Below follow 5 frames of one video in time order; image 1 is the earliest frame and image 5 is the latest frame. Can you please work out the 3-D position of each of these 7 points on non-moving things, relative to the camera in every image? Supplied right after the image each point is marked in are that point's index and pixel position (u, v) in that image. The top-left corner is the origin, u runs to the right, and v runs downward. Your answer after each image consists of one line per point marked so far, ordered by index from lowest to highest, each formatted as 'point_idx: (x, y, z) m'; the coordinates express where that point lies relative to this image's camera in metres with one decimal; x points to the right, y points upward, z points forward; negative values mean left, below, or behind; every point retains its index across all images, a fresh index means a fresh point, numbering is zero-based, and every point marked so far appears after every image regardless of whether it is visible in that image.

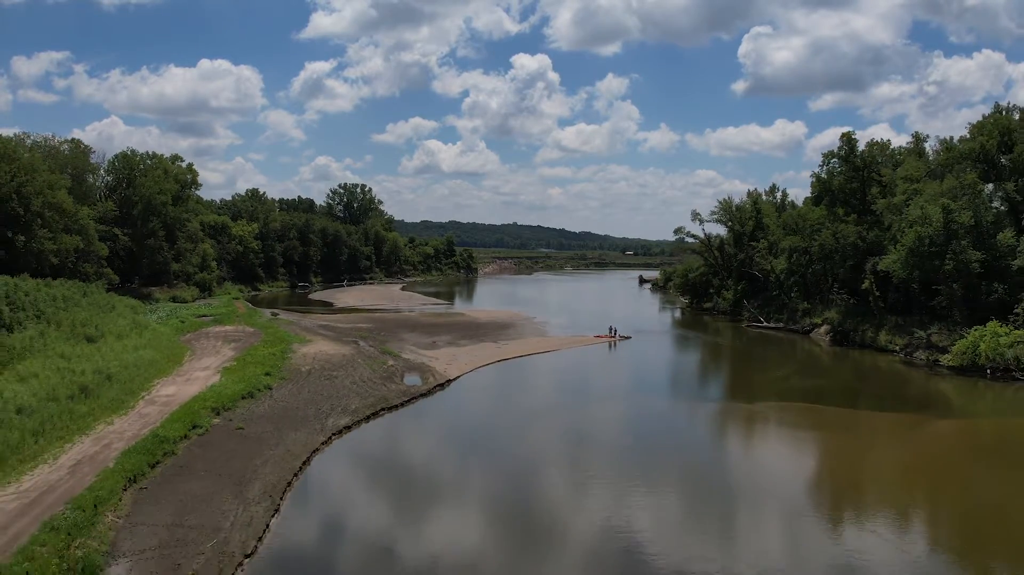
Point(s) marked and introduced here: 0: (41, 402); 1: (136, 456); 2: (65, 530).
0: (-12.3, -3.0, +15.7) m
1: (-8.5, -3.8, +13.5) m
2: (-7.6, -4.1, +10.3) m
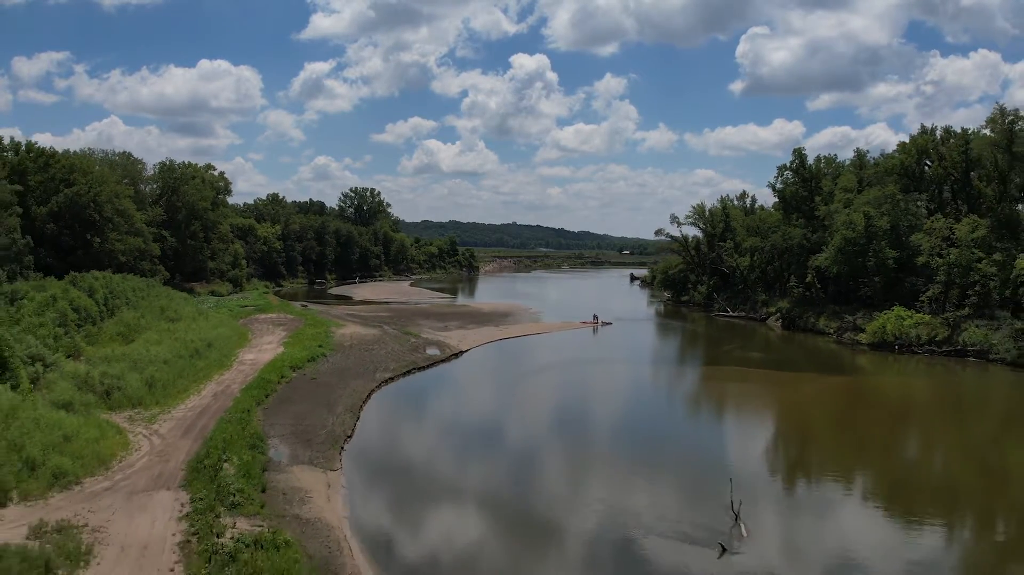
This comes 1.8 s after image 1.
0: (-12.4, -2.6, +21.9) m
1: (-8.5, -3.4, +19.7) m
2: (-7.6, -3.7, +16.5) m
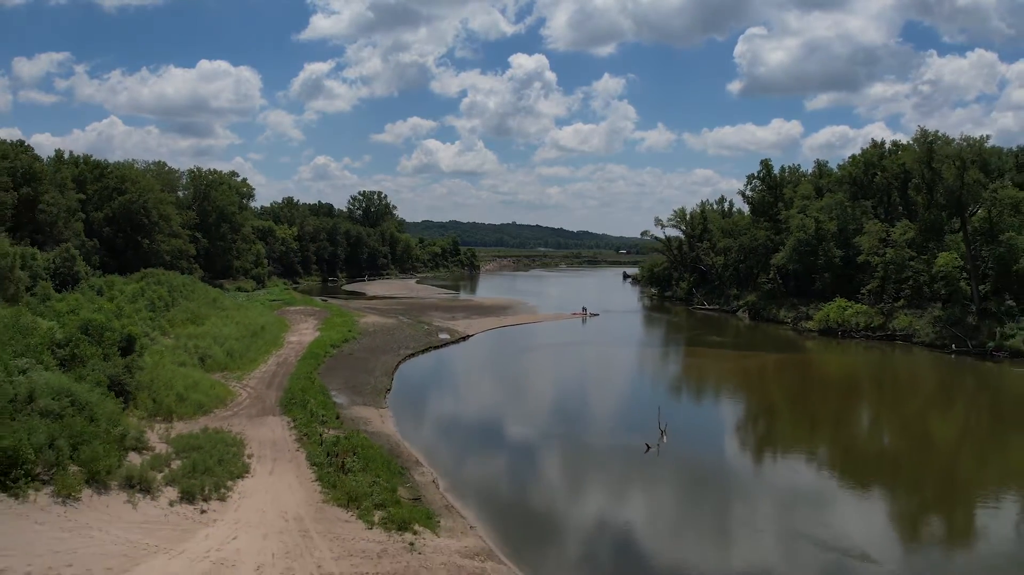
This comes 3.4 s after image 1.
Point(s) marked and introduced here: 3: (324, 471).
0: (-12.5, -2.3, +27.4) m
1: (-8.6, -3.1, +25.2) m
2: (-7.7, -3.4, +21.9) m
3: (-4.2, -4.1, +13.2) m
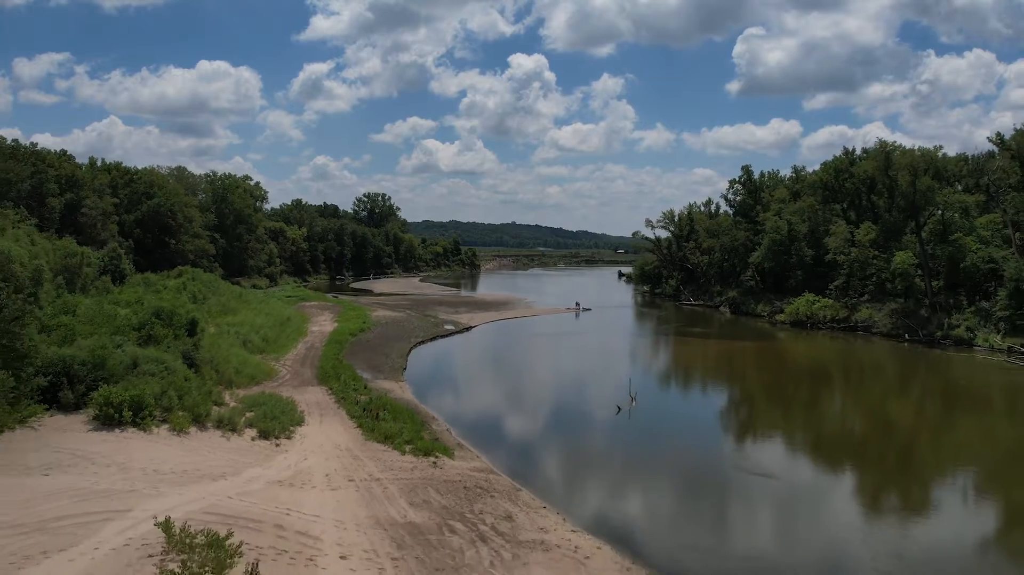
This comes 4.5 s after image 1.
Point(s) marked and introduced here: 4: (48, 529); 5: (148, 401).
0: (-12.6, -2.0, +31.1) m
1: (-8.7, -2.8, +28.9) m
2: (-7.8, -3.1, +25.7) m
3: (-4.3, -3.8, +17.0) m
4: (-7.4, -3.9, +9.5) m
5: (-9.0, -2.8, +14.6) m
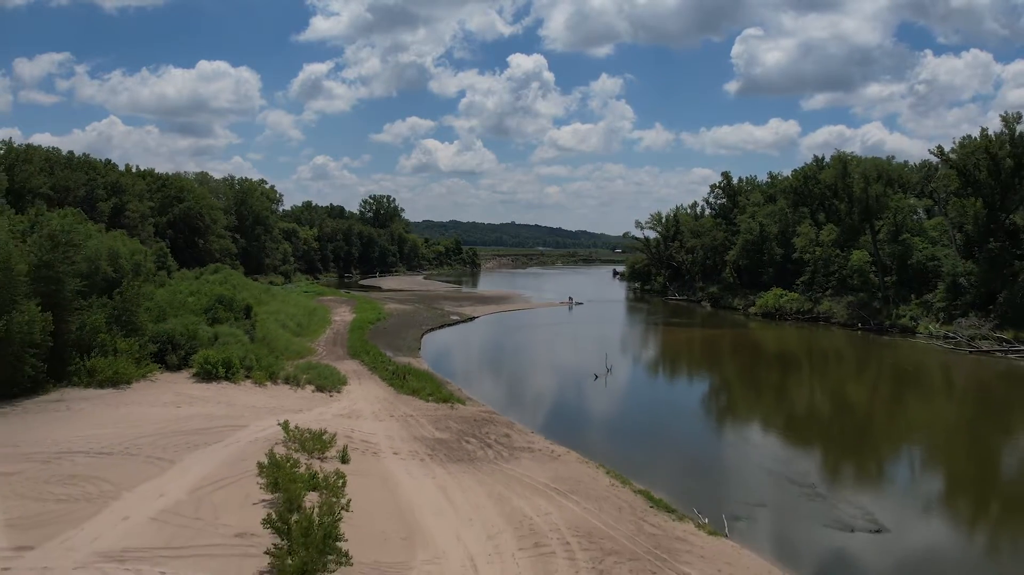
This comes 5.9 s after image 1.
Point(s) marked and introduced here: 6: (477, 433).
0: (-12.7, -1.7, +35.8) m
1: (-8.8, -2.4, +33.6) m
2: (-7.9, -2.7, +30.4) m
3: (-4.3, -3.5, +21.7) m
4: (-7.5, -3.5, +14.2) m
5: (-9.1, -2.4, +19.3) m
6: (-1.0, -4.1, +16.3) m
